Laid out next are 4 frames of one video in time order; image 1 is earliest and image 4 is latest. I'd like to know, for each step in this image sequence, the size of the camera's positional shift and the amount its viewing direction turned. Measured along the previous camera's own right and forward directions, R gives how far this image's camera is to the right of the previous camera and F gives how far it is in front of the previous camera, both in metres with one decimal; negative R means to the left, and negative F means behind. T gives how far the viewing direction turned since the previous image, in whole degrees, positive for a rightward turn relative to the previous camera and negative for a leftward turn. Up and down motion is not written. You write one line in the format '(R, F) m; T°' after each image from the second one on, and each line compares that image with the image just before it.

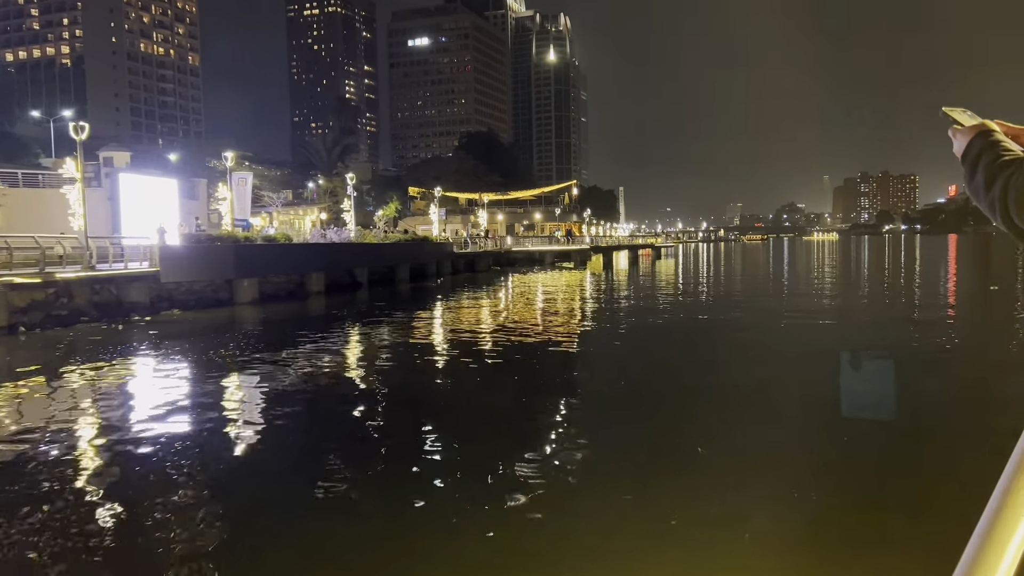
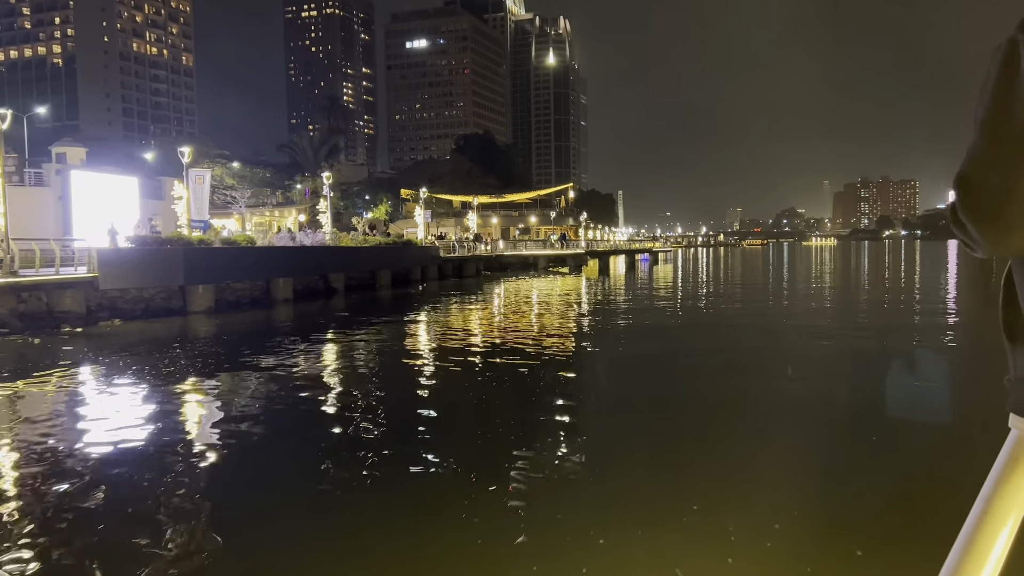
(+0.3, +1.0) m; 0°
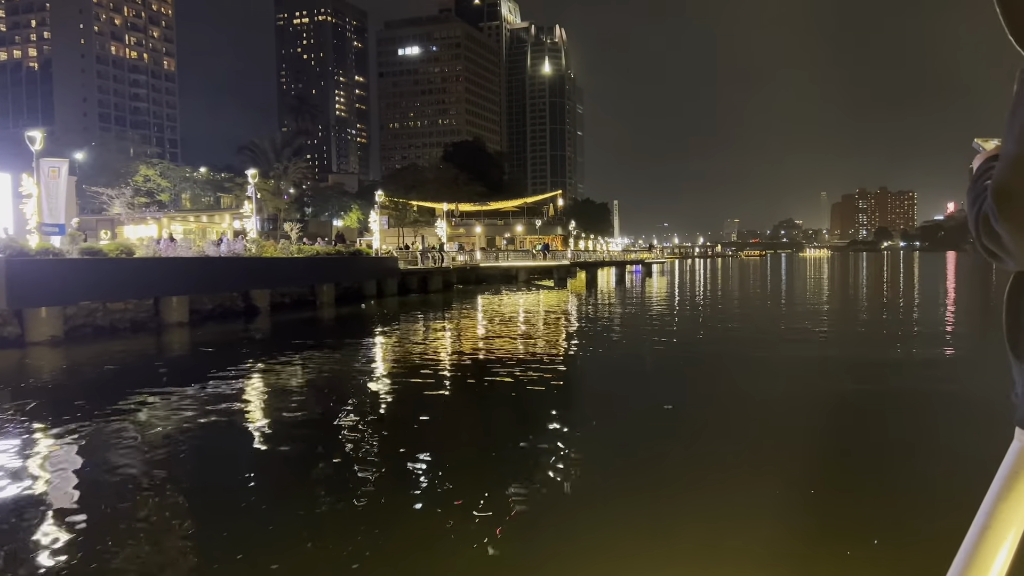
(+0.7, +2.5) m; 0°
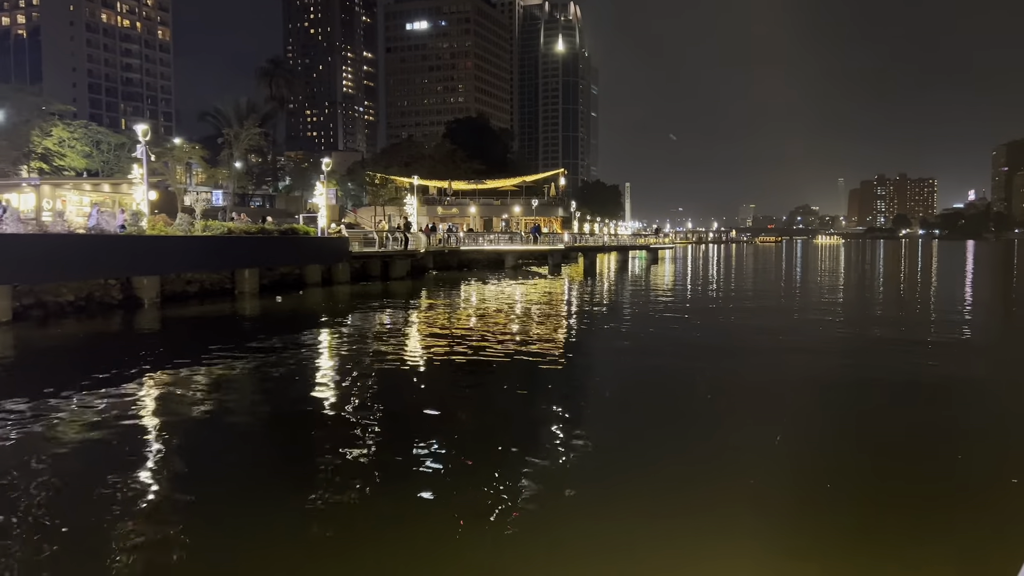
(+0.8, +2.8) m; -1°
